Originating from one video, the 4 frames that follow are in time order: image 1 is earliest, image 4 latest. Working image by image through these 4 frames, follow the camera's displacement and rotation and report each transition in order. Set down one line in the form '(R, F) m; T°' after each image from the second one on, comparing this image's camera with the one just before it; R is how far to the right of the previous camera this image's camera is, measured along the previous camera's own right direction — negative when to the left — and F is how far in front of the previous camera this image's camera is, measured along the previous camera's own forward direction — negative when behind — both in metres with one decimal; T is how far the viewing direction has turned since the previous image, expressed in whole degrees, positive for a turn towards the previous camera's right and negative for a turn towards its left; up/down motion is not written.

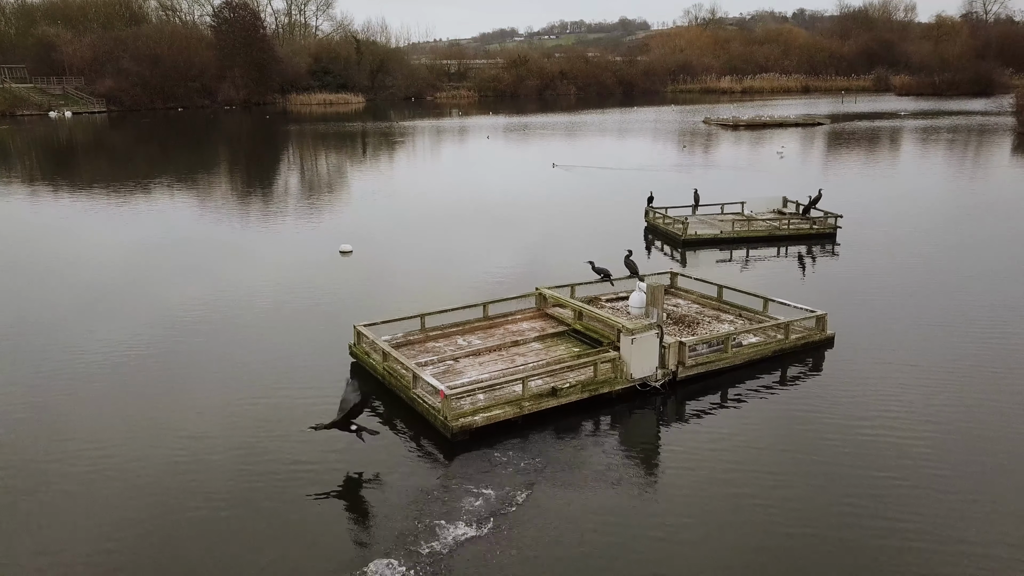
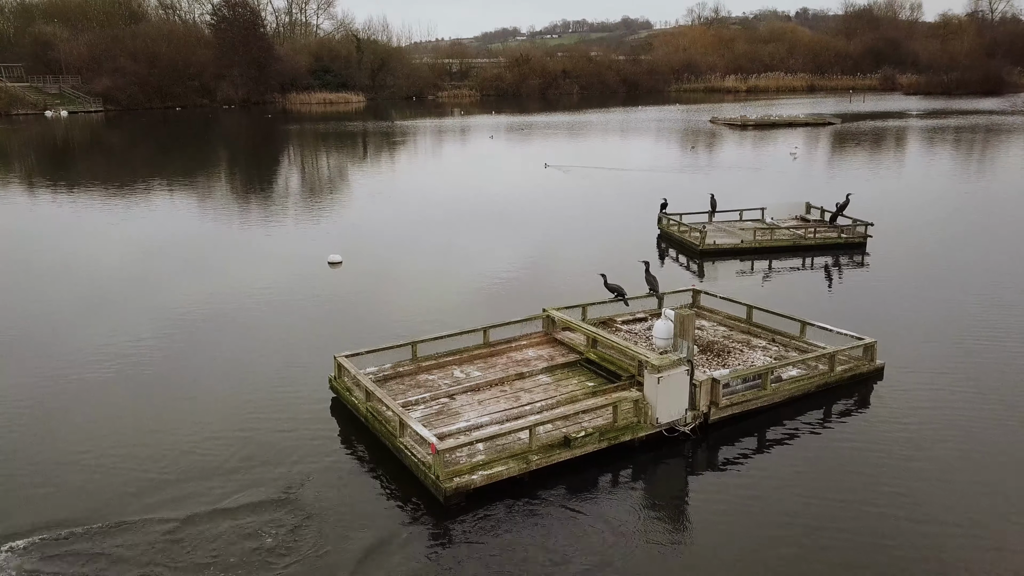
(0.0, +0.9) m; 0°
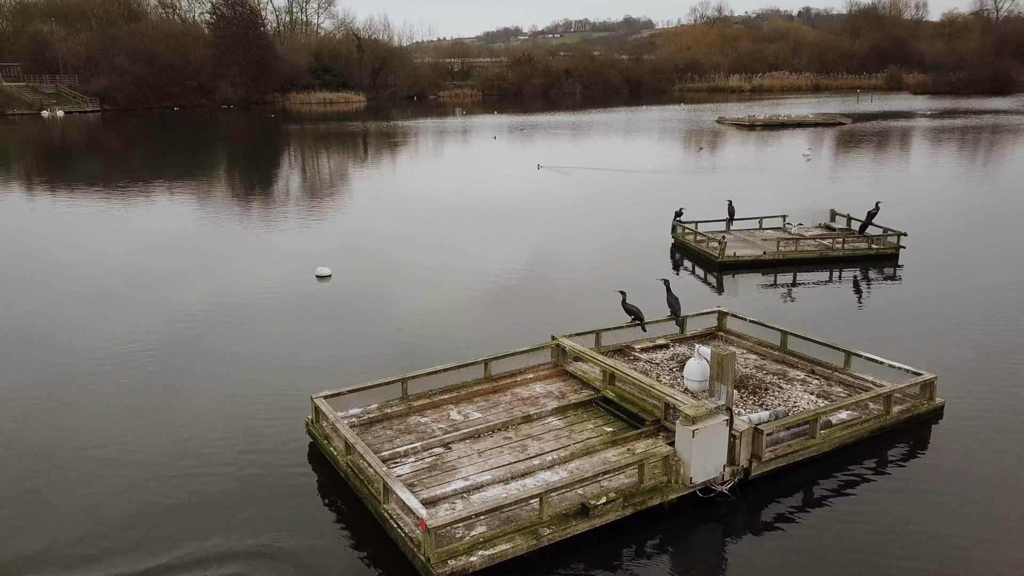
(0.0, +0.8) m; 0°
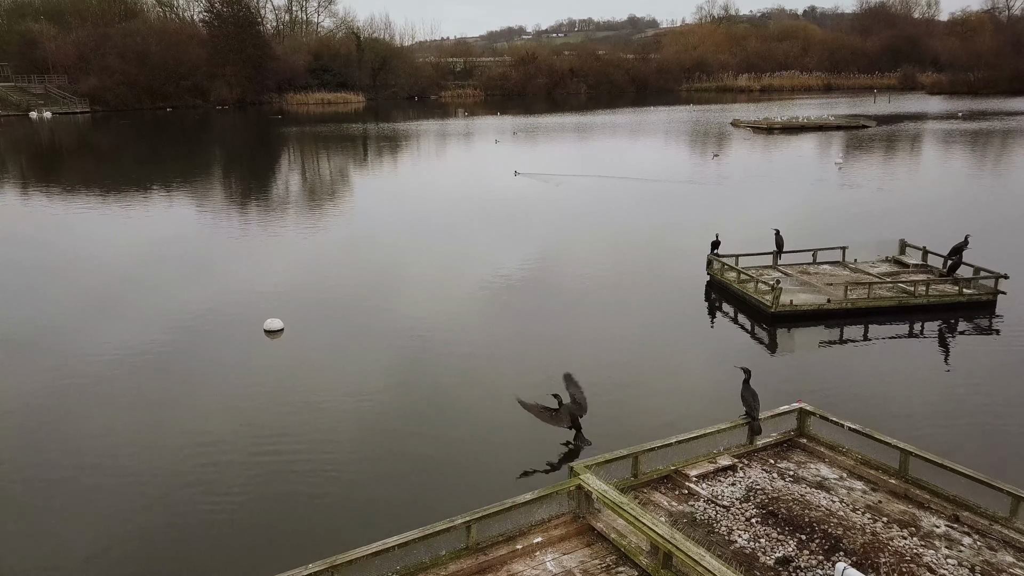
(0.0, +2.1) m; 0°
